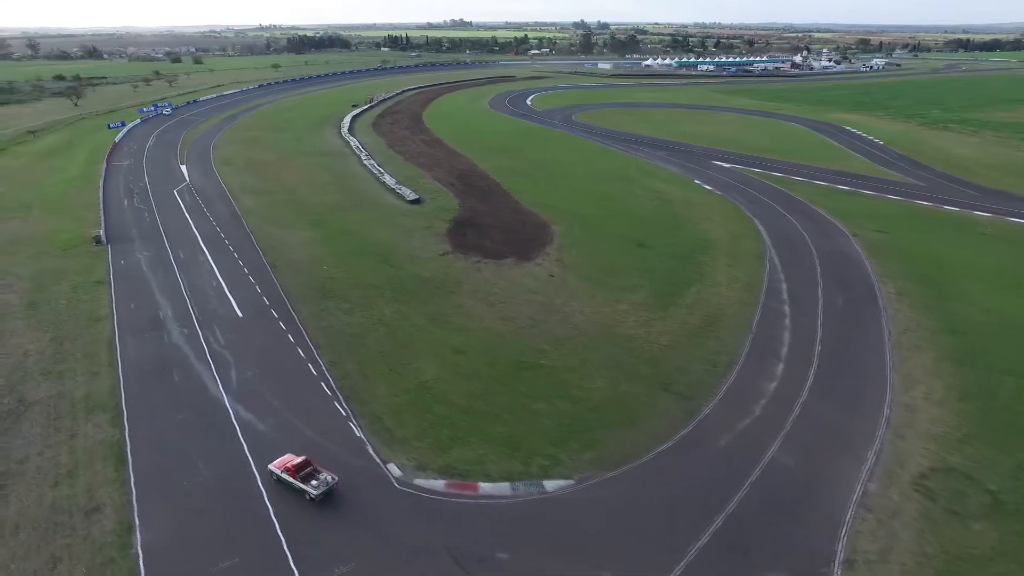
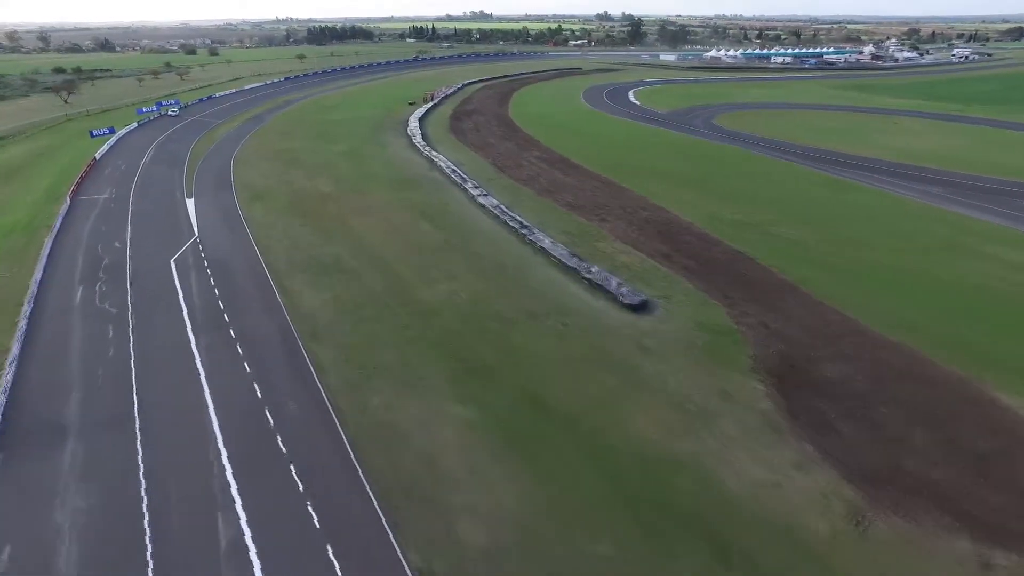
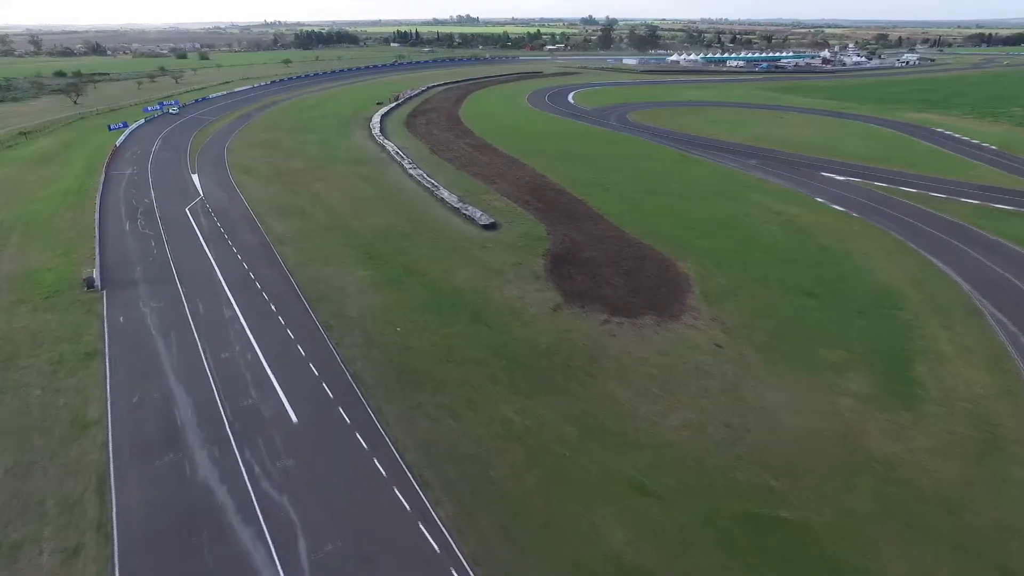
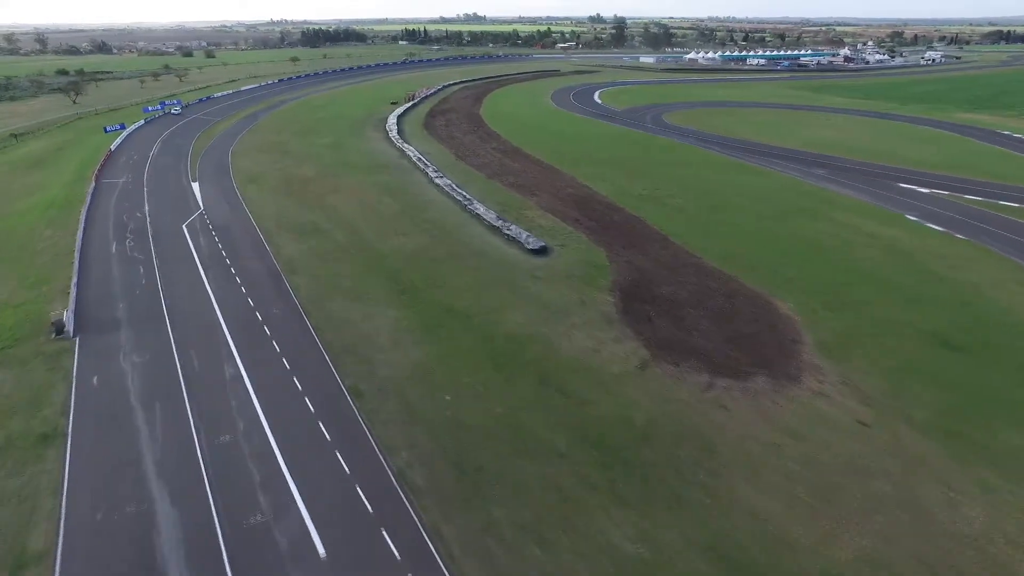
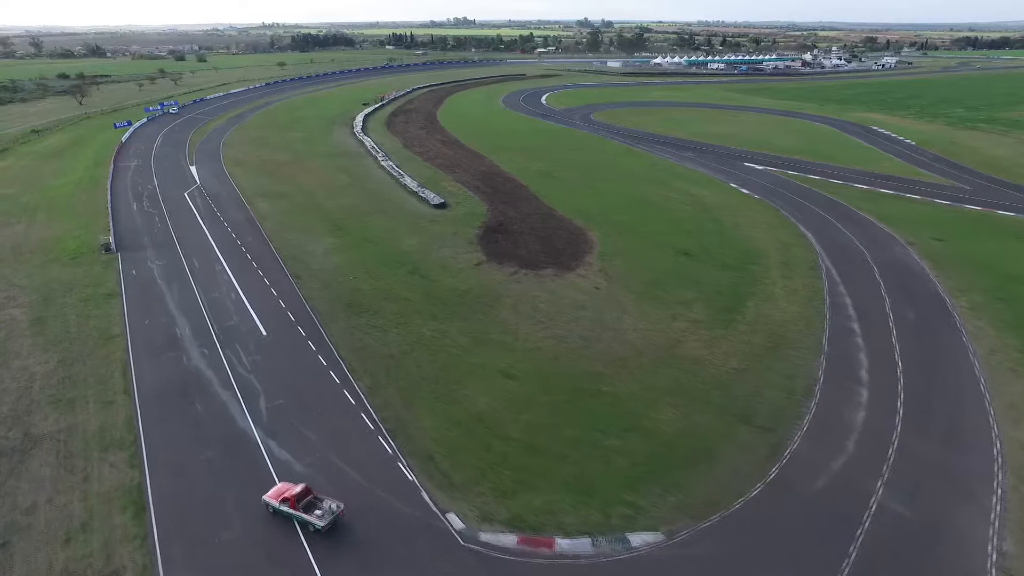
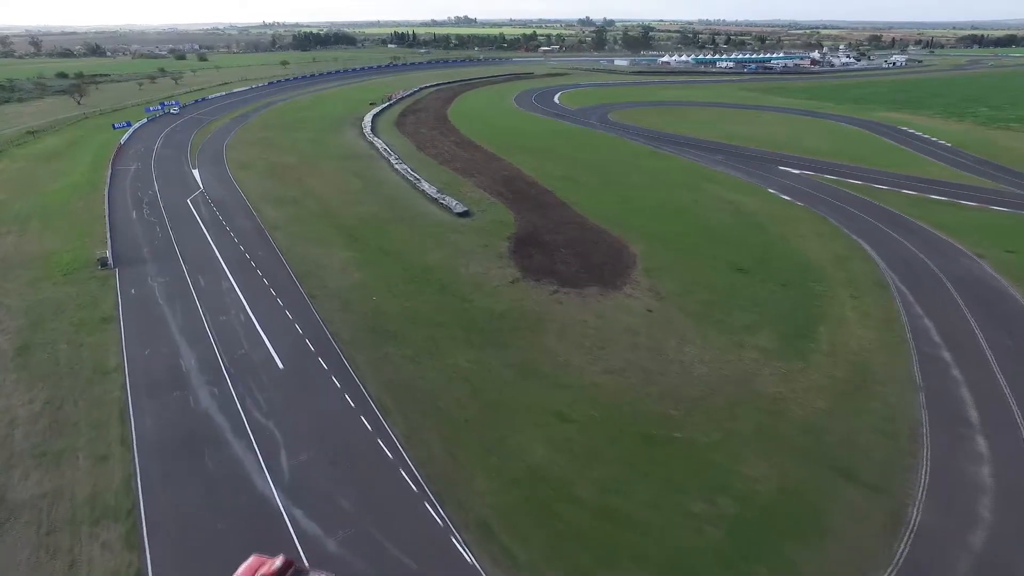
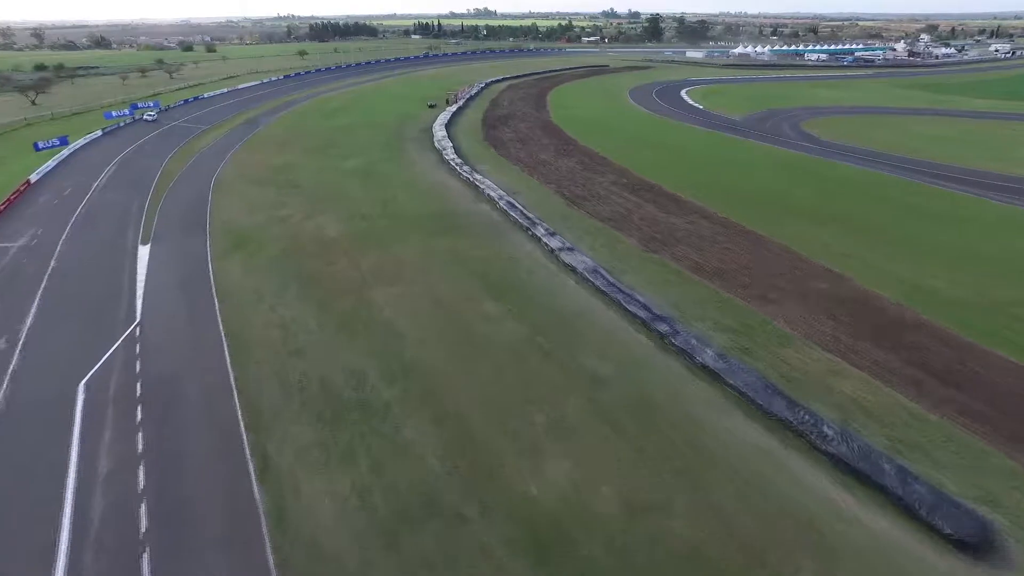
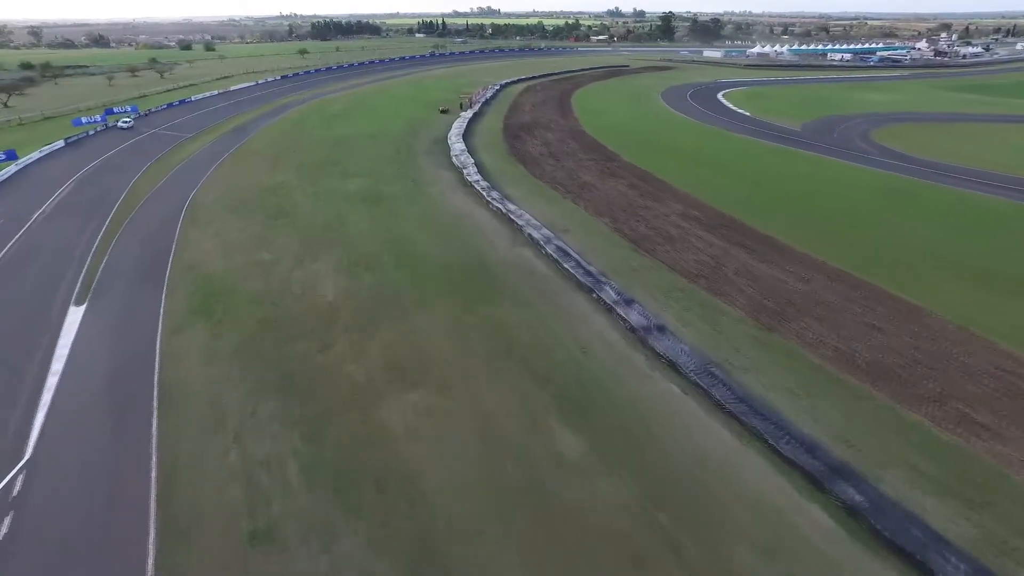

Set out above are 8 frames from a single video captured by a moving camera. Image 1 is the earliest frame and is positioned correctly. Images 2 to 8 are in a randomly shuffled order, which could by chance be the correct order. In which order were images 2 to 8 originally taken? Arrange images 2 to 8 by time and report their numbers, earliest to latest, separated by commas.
5, 6, 3, 4, 2, 7, 8
